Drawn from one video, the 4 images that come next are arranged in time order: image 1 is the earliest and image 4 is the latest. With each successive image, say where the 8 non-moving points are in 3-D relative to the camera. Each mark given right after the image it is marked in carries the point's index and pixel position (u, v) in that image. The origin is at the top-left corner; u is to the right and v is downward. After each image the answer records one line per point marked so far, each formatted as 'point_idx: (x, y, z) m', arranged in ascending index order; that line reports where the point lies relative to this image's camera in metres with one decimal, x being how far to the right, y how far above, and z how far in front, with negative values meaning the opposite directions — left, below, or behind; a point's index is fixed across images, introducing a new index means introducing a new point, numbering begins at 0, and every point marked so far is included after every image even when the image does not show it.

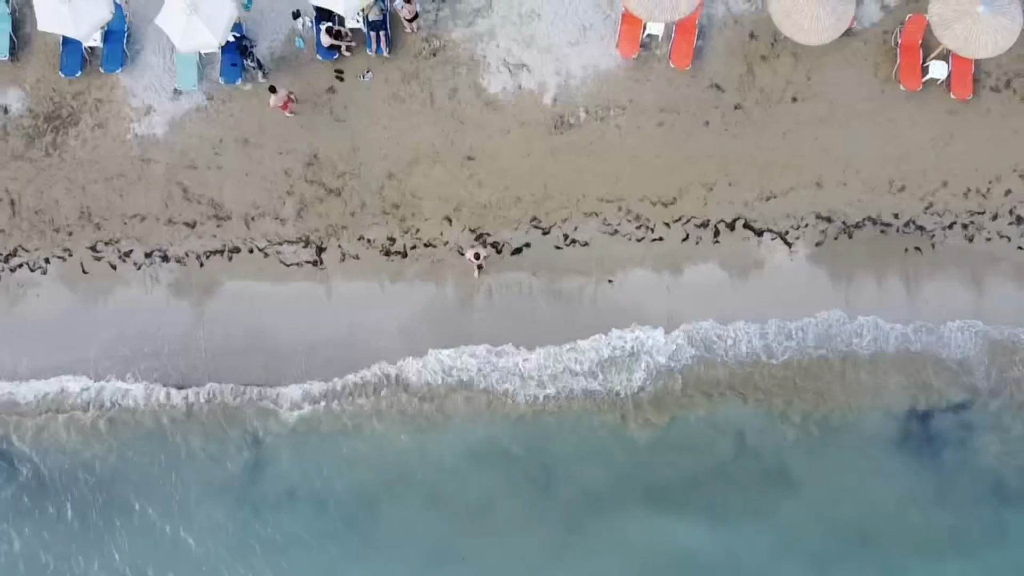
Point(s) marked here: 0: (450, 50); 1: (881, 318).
0: (-0.7, +2.5, +12.2) m
1: (+3.8, -0.3, +12.0) m
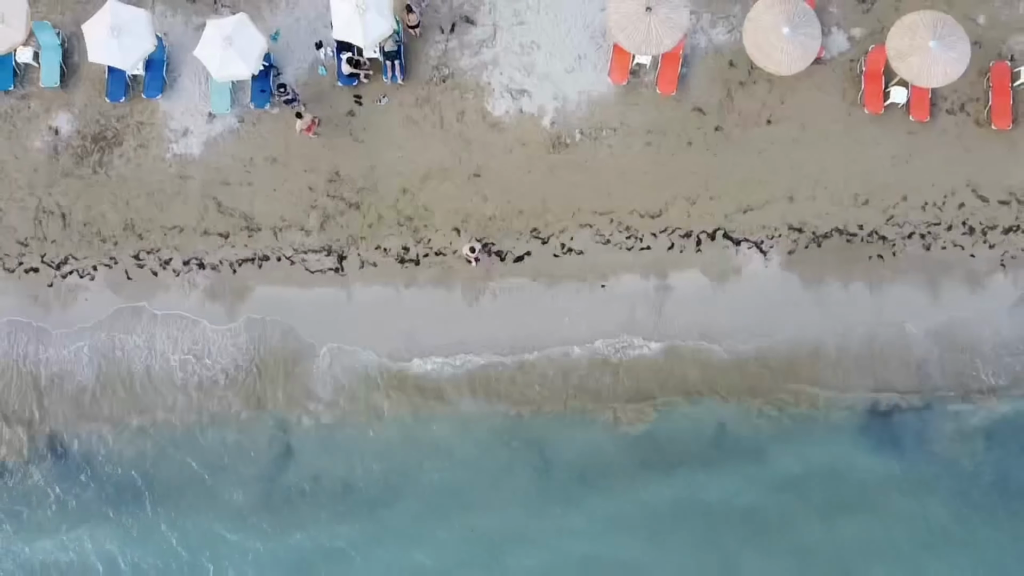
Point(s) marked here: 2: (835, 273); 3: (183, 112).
0: (-0.6, +2.5, +13.5) m
1: (+3.8, -0.3, +13.3) m
2: (+3.7, +0.2, +13.4) m
3: (-3.8, +2.1, +13.5) m
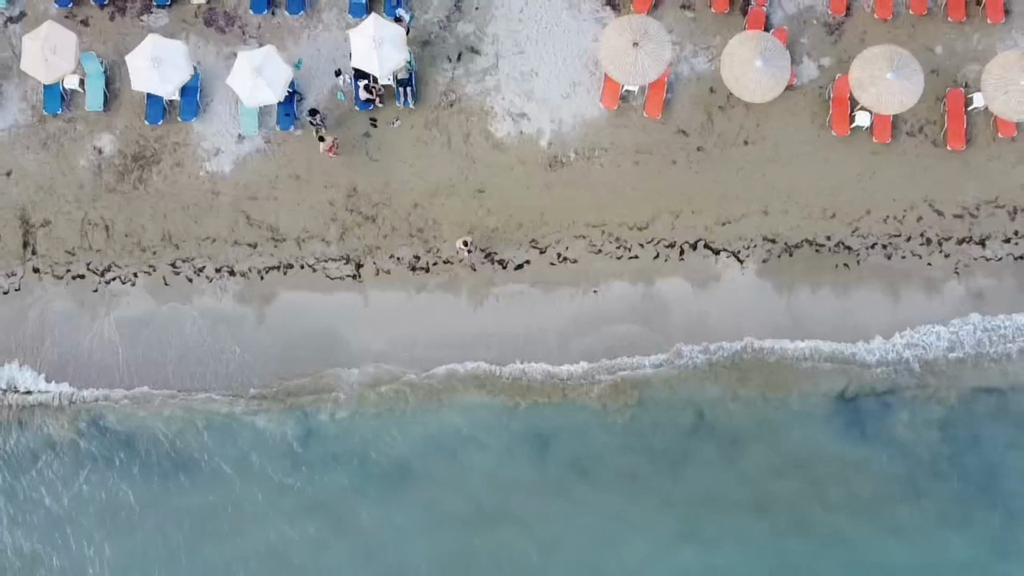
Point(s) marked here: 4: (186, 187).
0: (-0.6, +2.4, +14.9) m
1: (+3.9, -0.4, +14.7) m
2: (+3.7, +0.1, +14.8) m
3: (-3.8, +2.0, +14.9) m
4: (-4.2, +1.3, +14.9) m
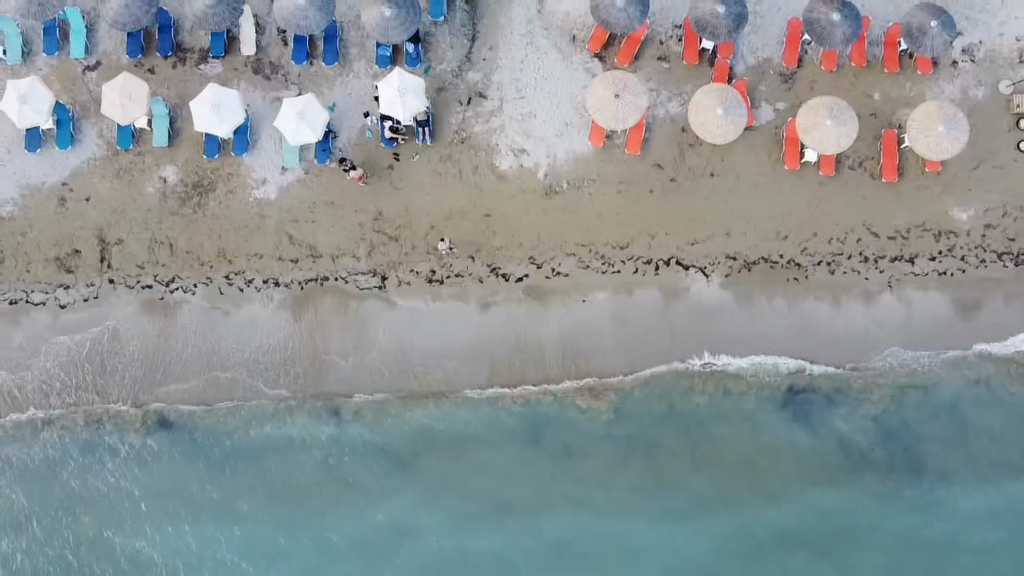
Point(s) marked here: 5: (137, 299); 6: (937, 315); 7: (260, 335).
0: (-0.6, +2.2, +17.5) m
1: (+3.9, -0.6, +17.4) m
2: (+3.8, 0.0, +17.5) m
3: (-3.8, +1.9, +17.6) m
4: (-4.2, +1.2, +17.6) m
5: (-5.7, -0.2, +17.7) m
6: (+6.4, -0.4, +17.4) m
7: (-3.8, -0.7, +17.6) m
